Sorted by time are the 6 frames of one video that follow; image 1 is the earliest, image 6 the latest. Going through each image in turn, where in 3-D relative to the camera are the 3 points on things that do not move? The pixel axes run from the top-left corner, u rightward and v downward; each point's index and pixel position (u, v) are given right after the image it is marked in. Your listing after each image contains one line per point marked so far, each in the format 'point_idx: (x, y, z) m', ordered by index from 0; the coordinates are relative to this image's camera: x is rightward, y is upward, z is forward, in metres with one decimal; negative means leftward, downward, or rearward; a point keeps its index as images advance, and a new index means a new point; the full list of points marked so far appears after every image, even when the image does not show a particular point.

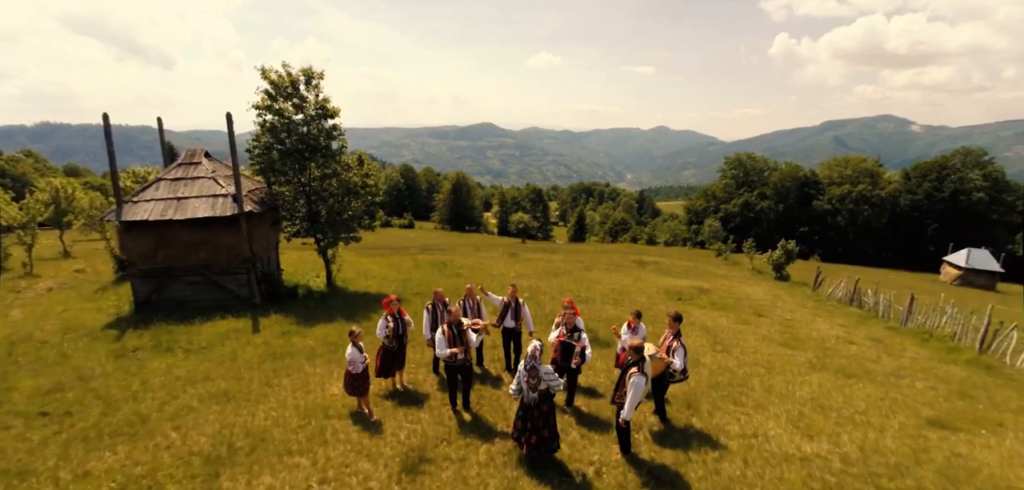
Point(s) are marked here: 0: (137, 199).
0: (-14.4, +1.7, +18.6) m
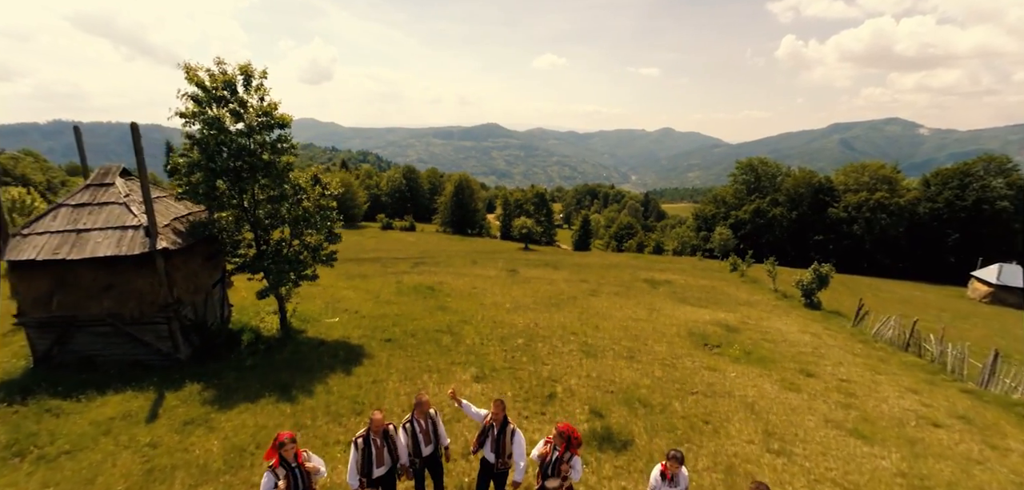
0: (-14.7, +0.4, +14.7) m
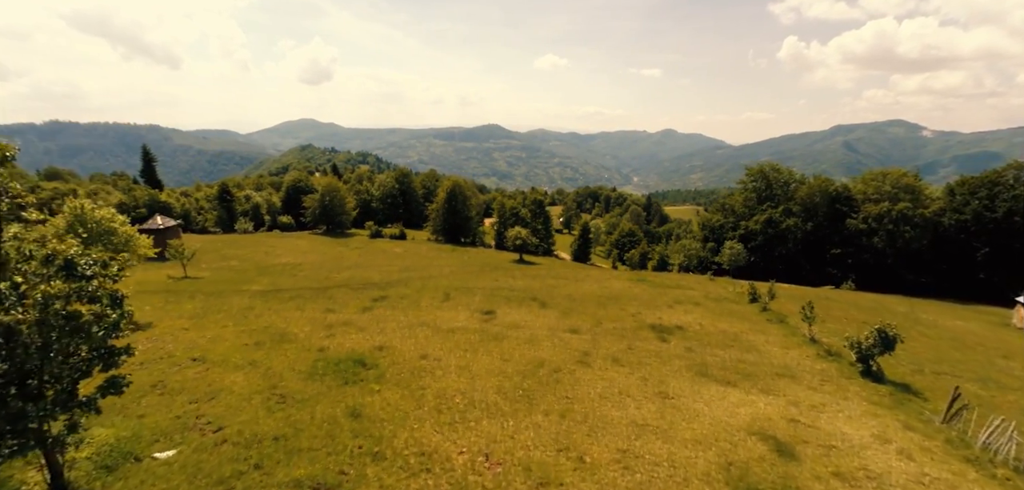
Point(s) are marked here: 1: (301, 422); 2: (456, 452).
0: (-16.6, -2.2, +6.9) m
1: (-6.9, -6.0, +16.2) m
2: (-1.6, -6.3, +14.5) m
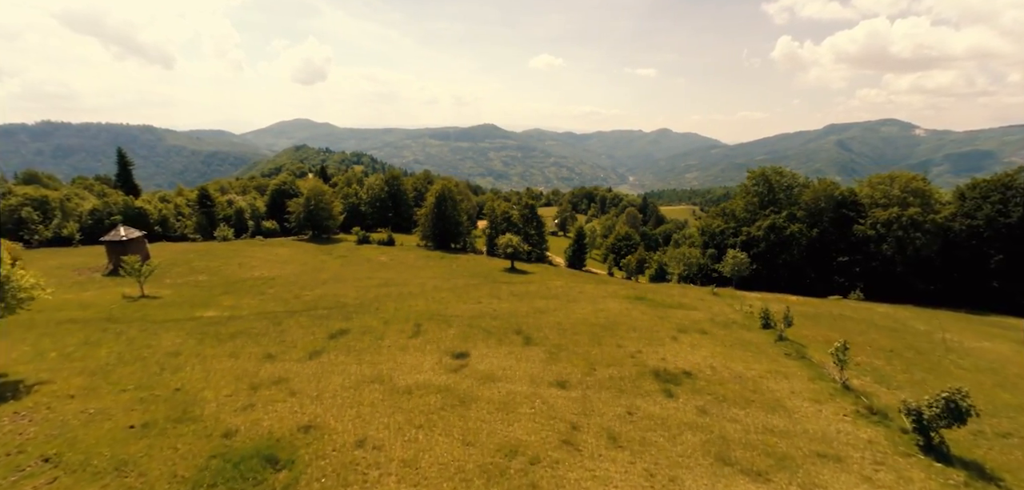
0: (-17.8, -4.2, +1.2) m
1: (-8.2, -7.9, +10.6) m
2: (-2.8, -8.2, +9.0) m
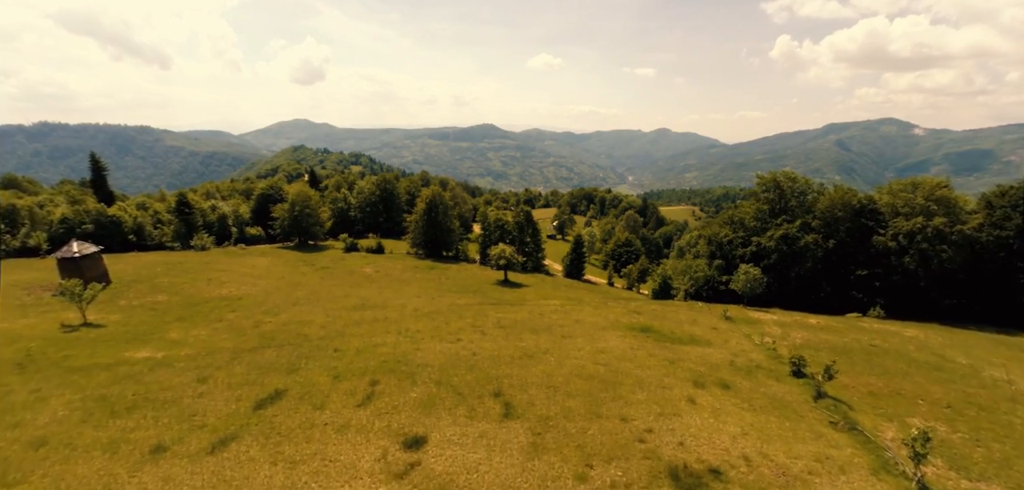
0: (-19.1, -6.7, -5.9) m
1: (-9.6, -10.4, +3.4) m
2: (-4.2, -10.7, +1.8) m
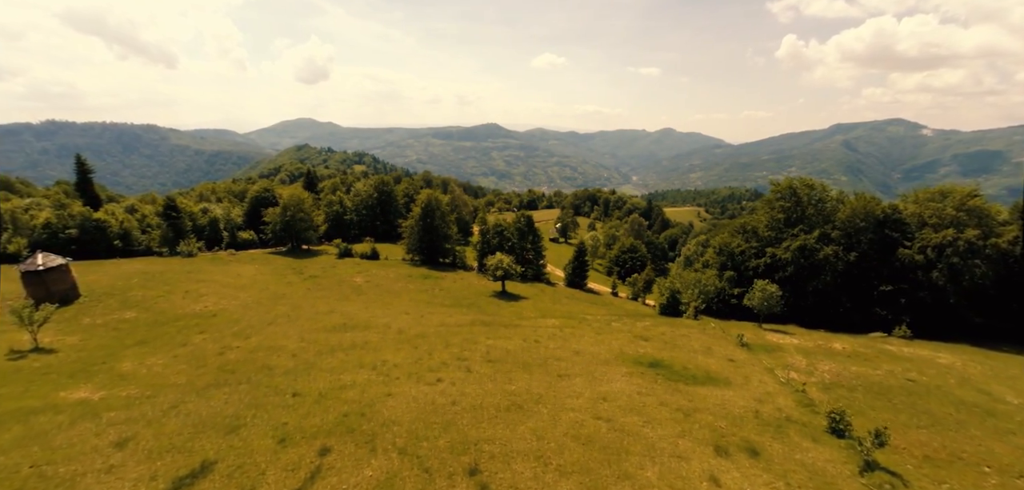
0: (-20.4, -8.6, -11.4) m
1: (-10.8, -12.4, -2.1) m
2: (-5.4, -12.8, -3.8) m
